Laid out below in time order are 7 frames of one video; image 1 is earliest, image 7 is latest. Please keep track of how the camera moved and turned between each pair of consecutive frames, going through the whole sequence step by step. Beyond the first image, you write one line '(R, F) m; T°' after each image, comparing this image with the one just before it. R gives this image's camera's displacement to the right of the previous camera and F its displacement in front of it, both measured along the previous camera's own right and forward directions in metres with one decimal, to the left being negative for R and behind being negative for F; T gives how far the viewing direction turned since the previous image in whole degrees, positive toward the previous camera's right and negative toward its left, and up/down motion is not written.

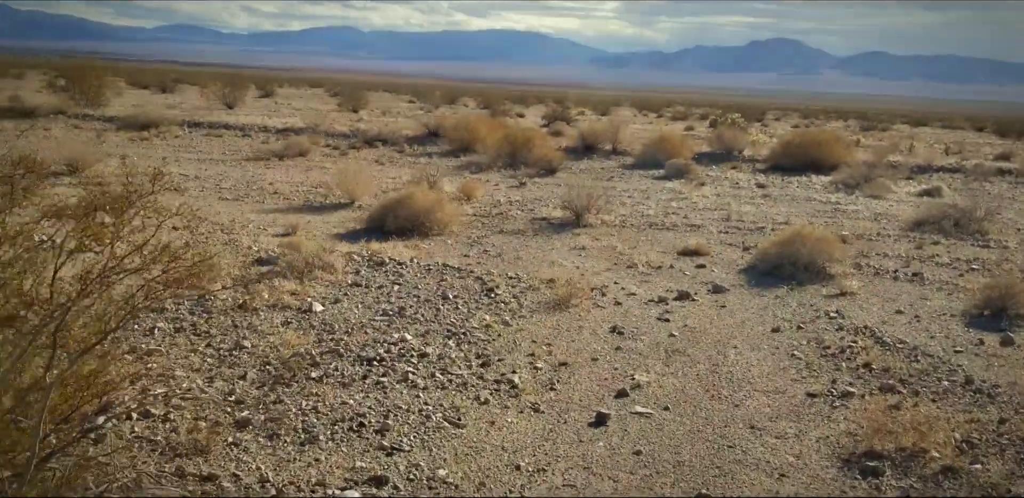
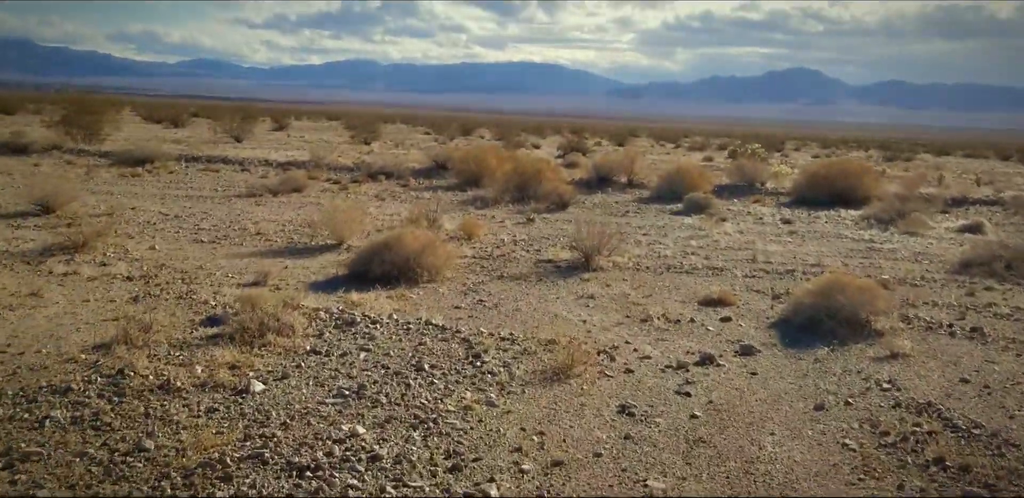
(+0.3, +1.4) m; -1°
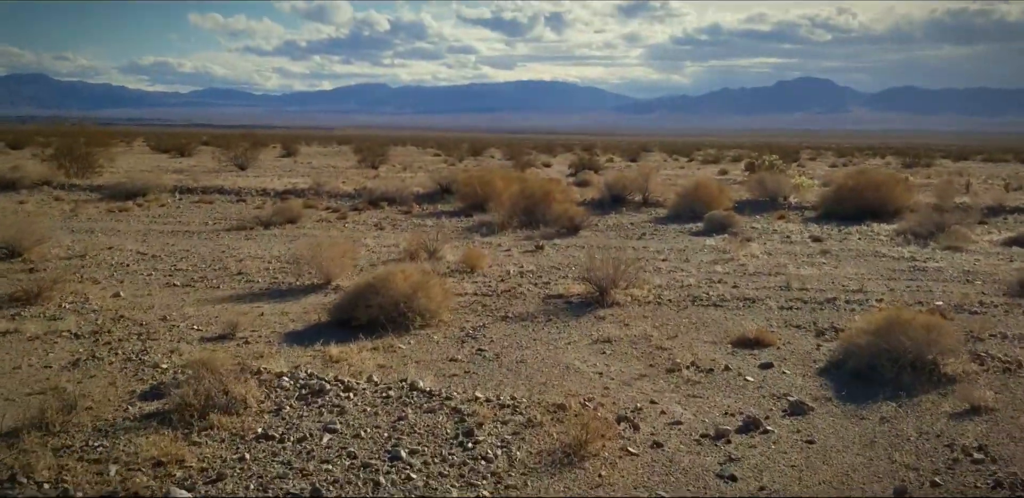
(+0.2, +1.4) m; -1°
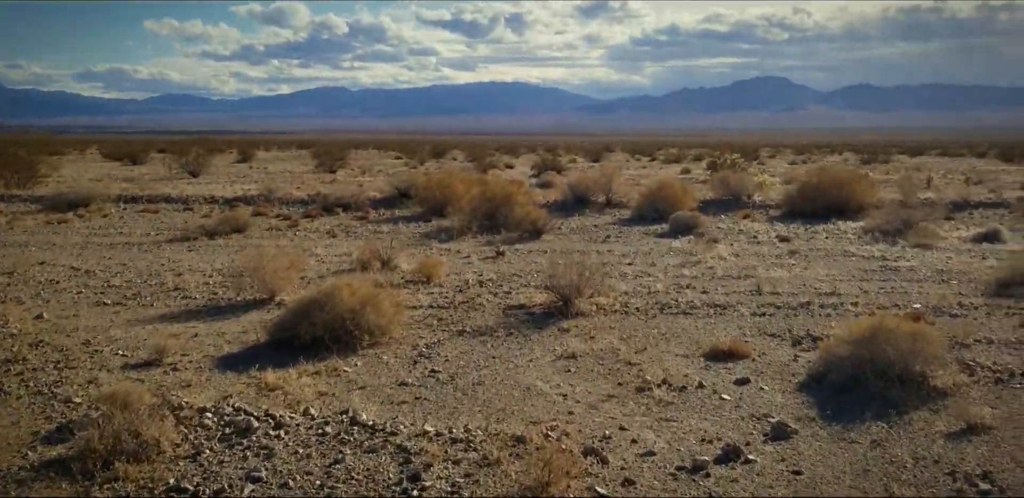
(+0.1, +0.8) m; +3°
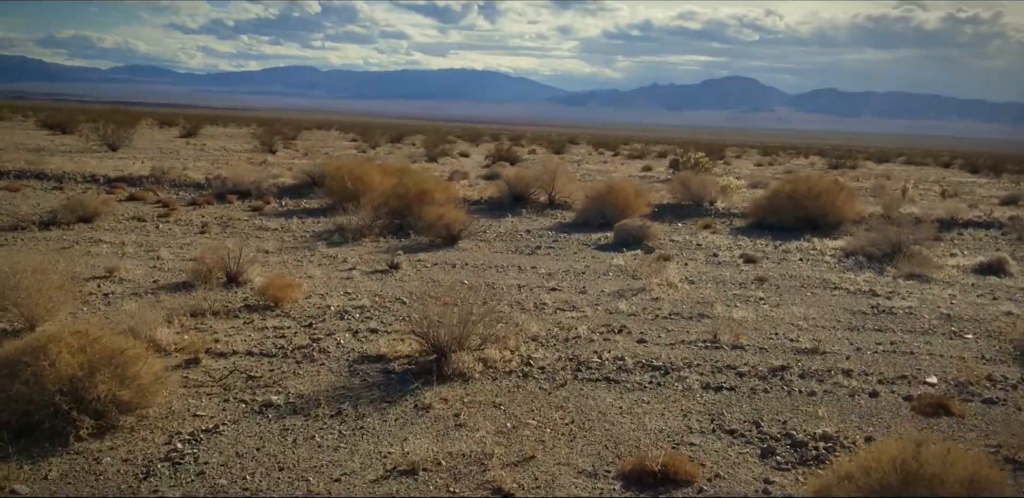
(+1.2, +3.6) m; +3°
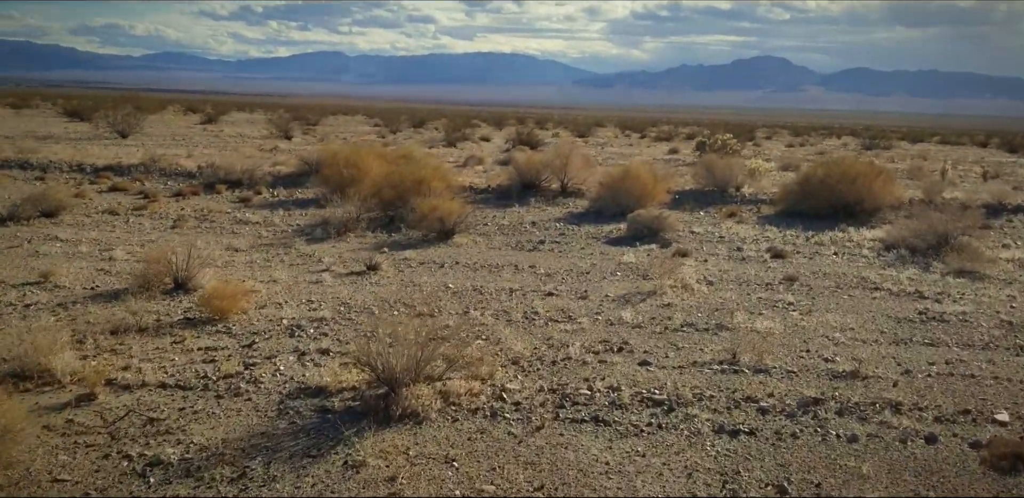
(+0.5, +1.6) m; -2°
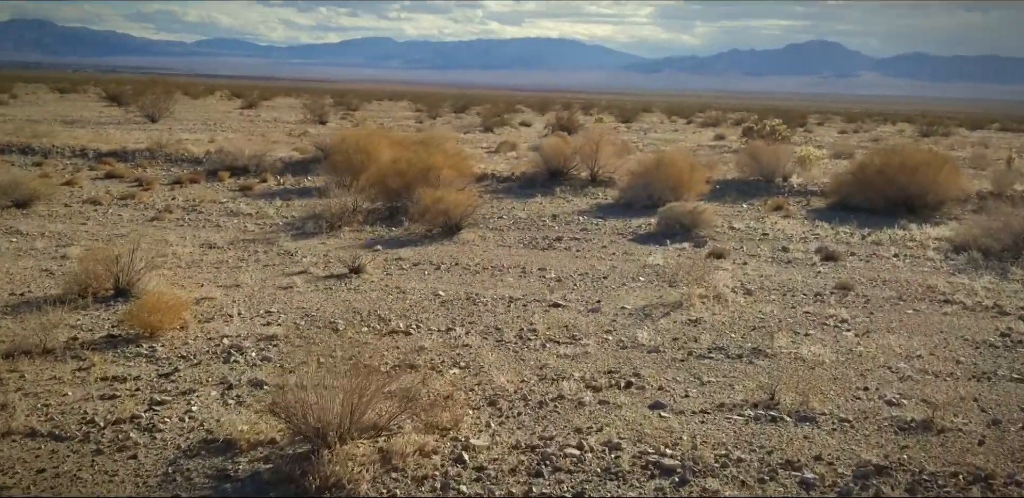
(+0.6, +1.7) m; -3°
